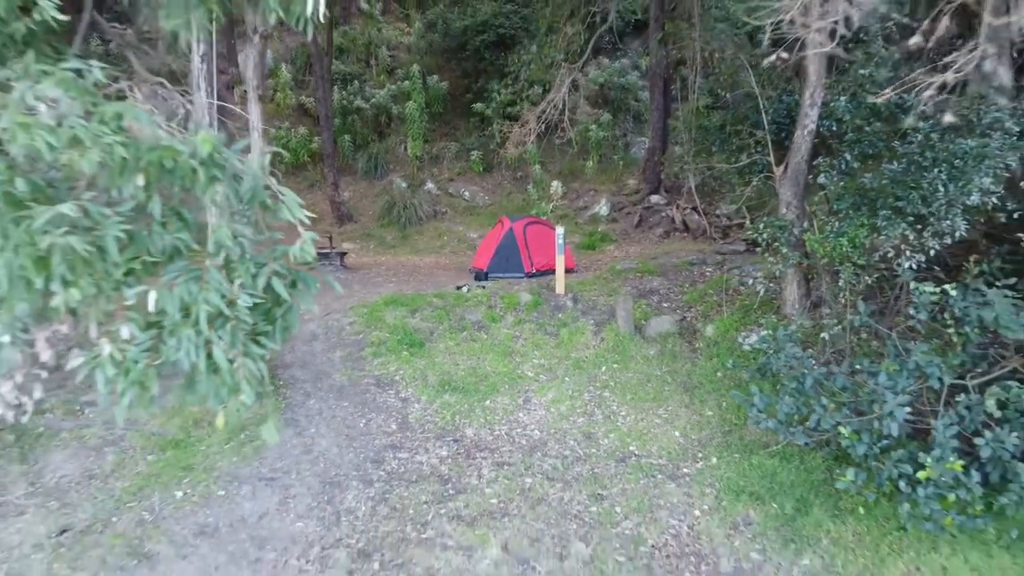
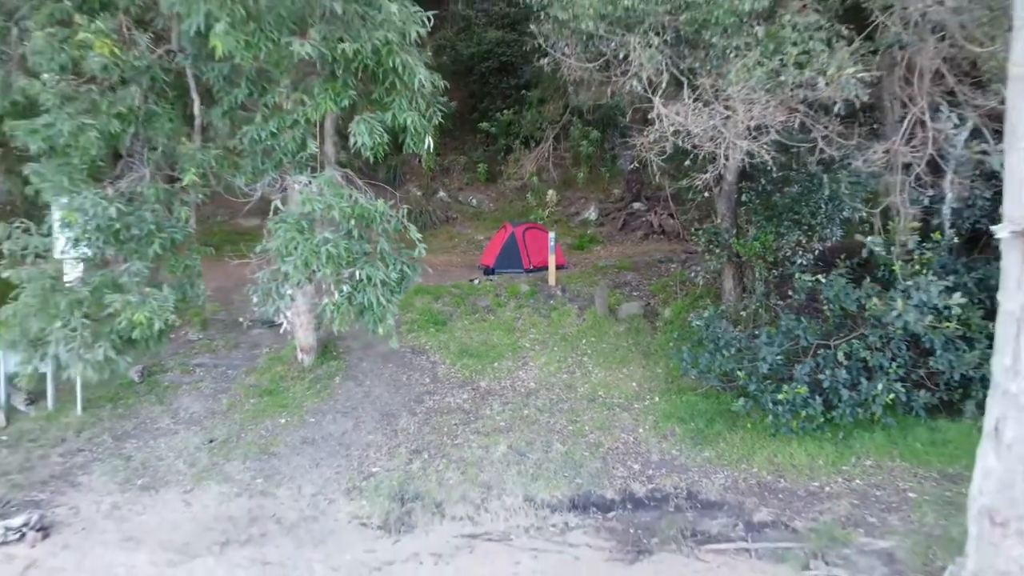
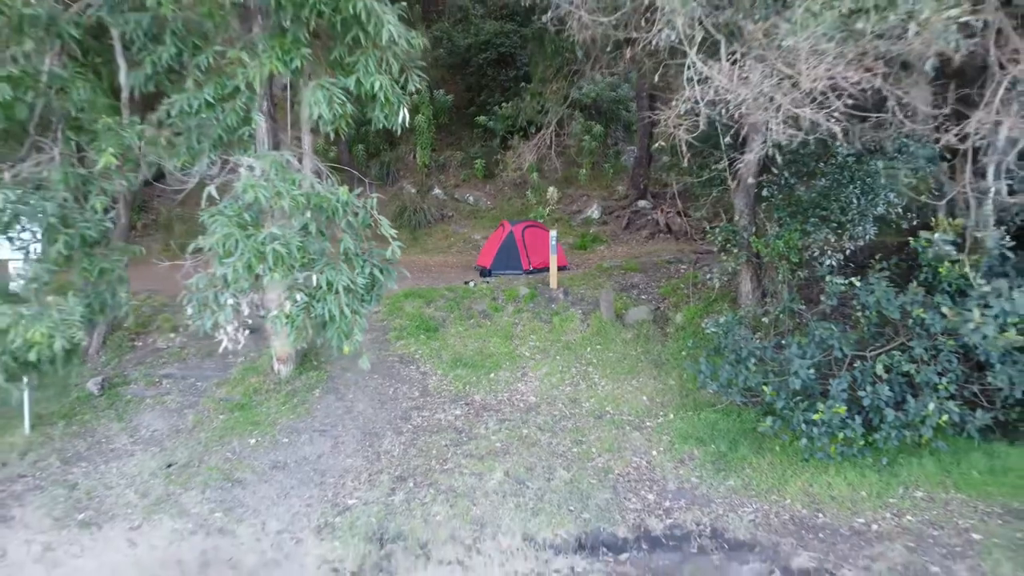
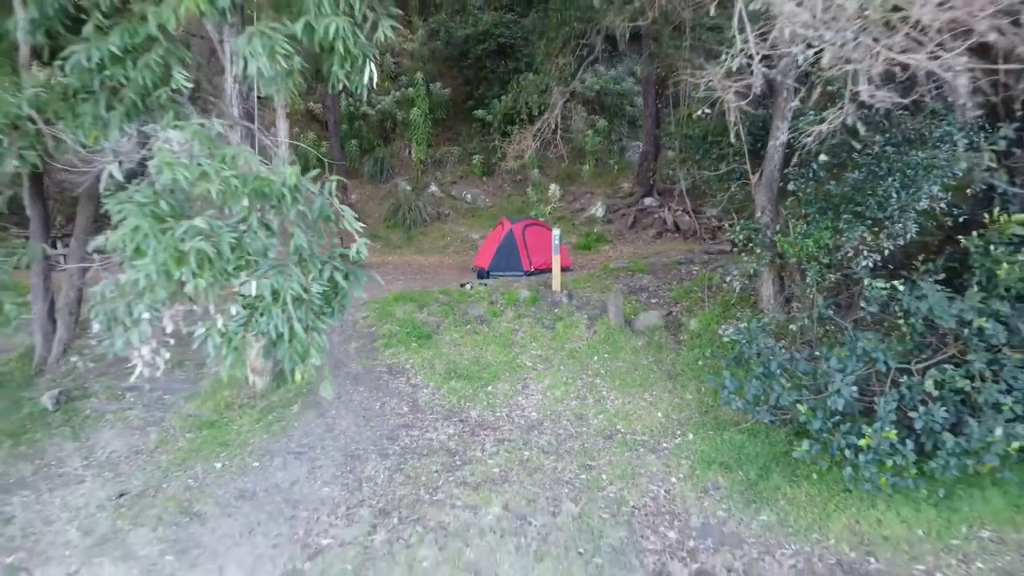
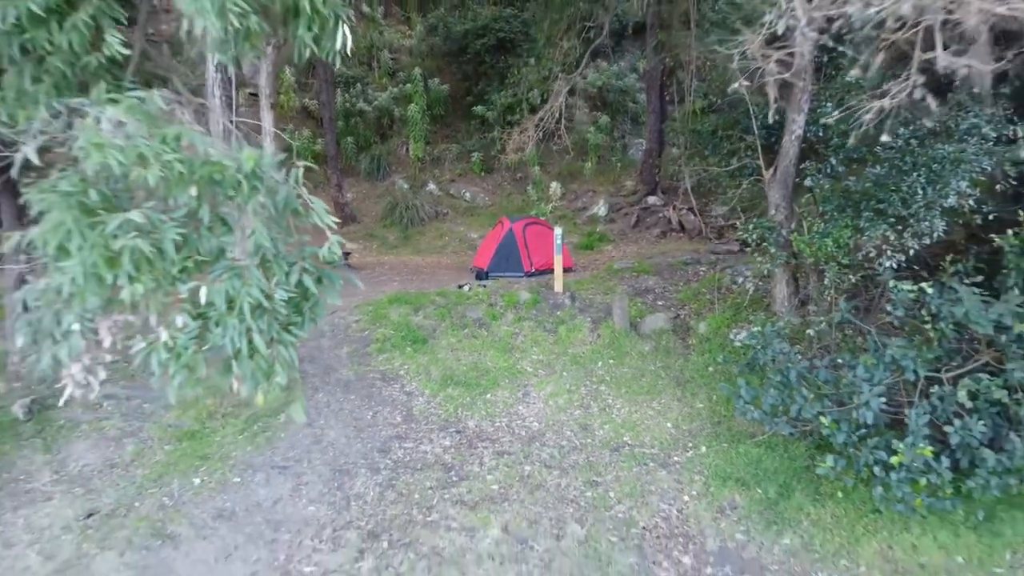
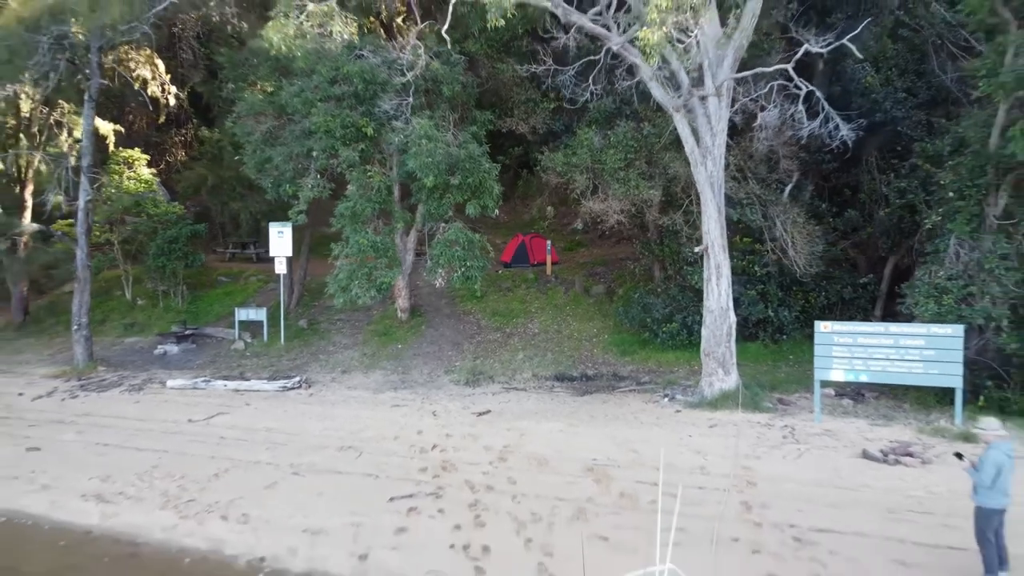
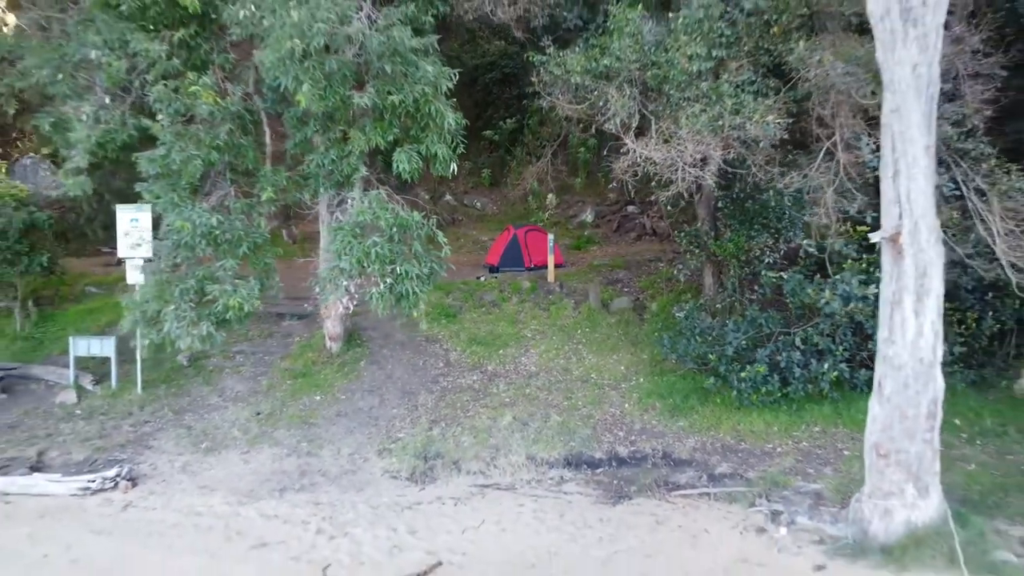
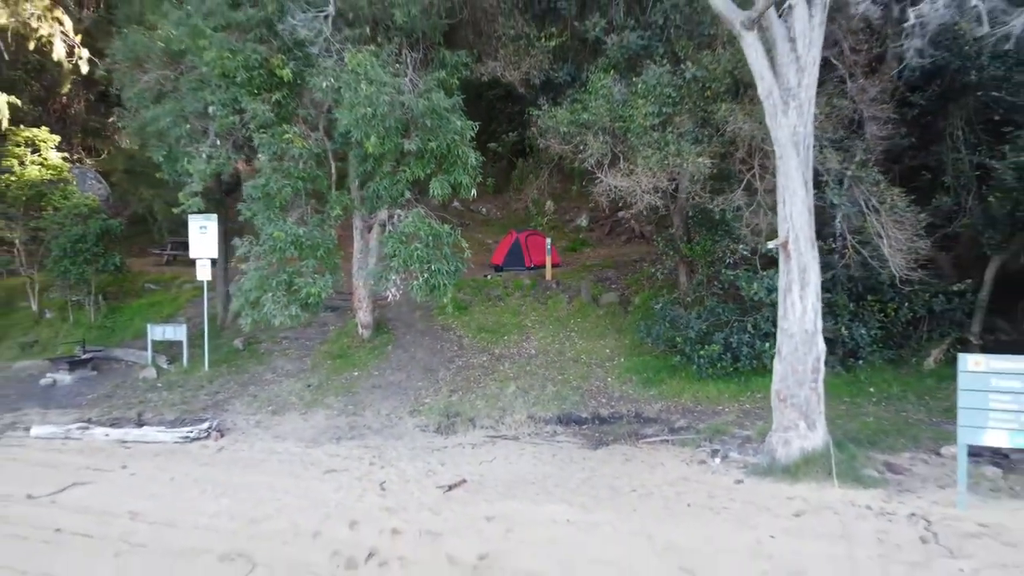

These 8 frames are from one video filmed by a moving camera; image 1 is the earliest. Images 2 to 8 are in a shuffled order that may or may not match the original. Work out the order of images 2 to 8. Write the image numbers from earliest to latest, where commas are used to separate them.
5, 4, 3, 2, 7, 8, 6
